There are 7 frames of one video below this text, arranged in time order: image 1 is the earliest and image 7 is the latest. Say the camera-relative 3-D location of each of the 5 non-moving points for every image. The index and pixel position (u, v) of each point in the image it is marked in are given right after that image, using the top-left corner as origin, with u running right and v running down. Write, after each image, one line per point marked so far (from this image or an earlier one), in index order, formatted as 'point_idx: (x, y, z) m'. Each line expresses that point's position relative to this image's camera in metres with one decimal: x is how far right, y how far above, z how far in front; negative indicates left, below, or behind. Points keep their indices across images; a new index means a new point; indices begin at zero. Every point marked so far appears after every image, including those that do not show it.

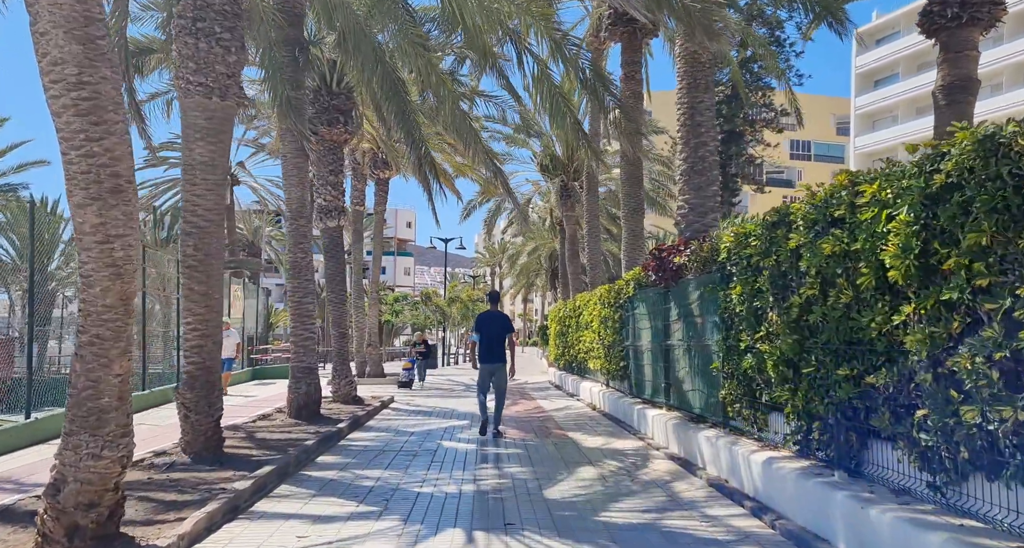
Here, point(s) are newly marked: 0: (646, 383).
0: (+1.9, -1.5, +11.2) m
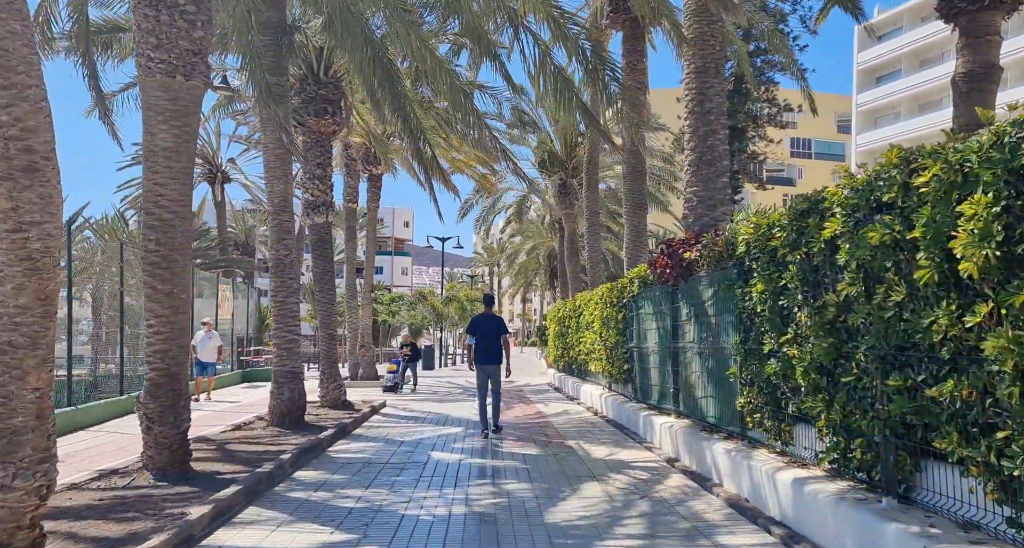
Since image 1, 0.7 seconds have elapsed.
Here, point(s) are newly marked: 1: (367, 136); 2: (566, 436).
0: (+1.8, -1.5, +10.5) m
1: (-3.5, +3.3, +19.3) m
2: (+0.7, -2.2, +10.9) m
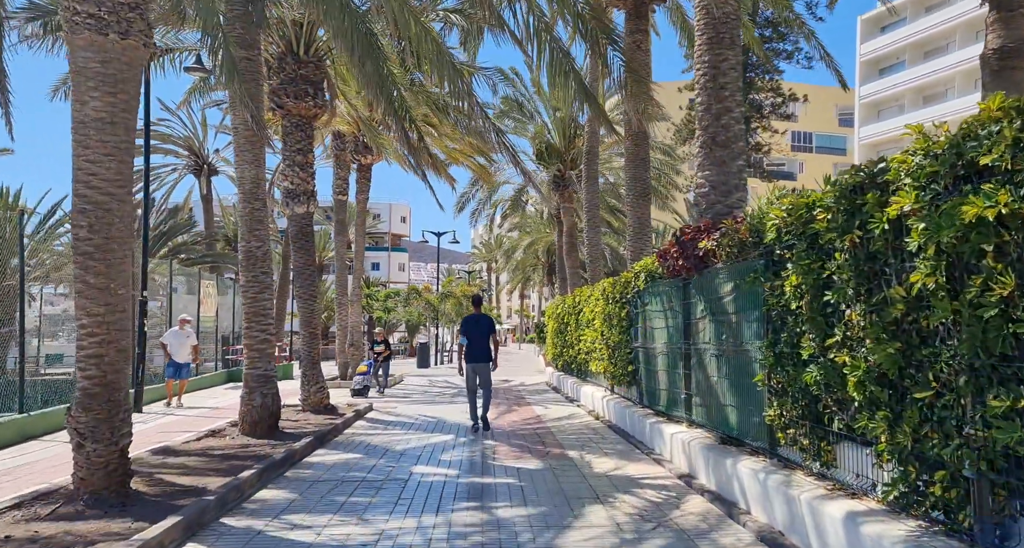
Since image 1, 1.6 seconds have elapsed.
0: (+1.8, -1.4, +9.5) m
1: (-3.6, +3.4, +18.3) m
2: (+0.7, -2.1, +9.9) m
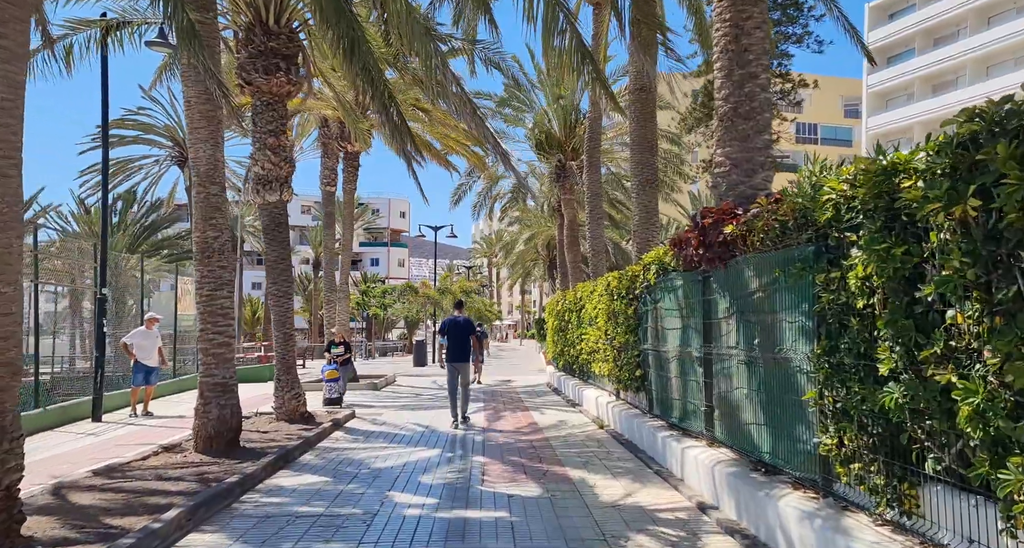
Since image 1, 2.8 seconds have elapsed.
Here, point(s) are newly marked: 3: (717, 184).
0: (+1.7, -1.3, +8.3) m
1: (-3.7, +3.5, +17.0) m
2: (+0.6, -2.0, +8.7) m
3: (+2.1, +0.9, +8.4) m
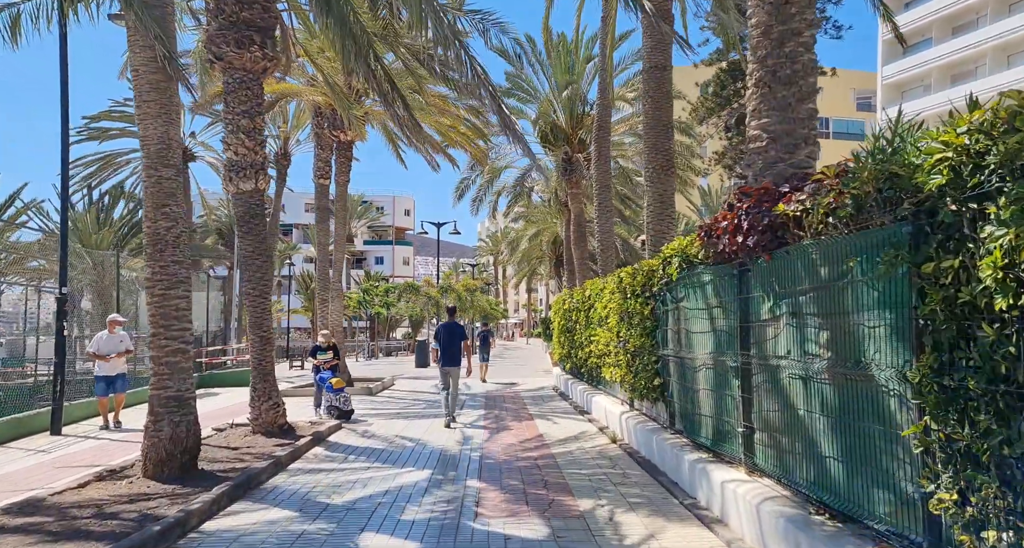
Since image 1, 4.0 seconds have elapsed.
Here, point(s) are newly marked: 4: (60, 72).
0: (+1.7, -1.3, +7.1) m
1: (-3.6, +3.6, +15.8) m
2: (+0.6, -2.0, +7.5) m
3: (+2.1, +1.0, +7.1) m
4: (-6.5, +2.9, +11.4) m
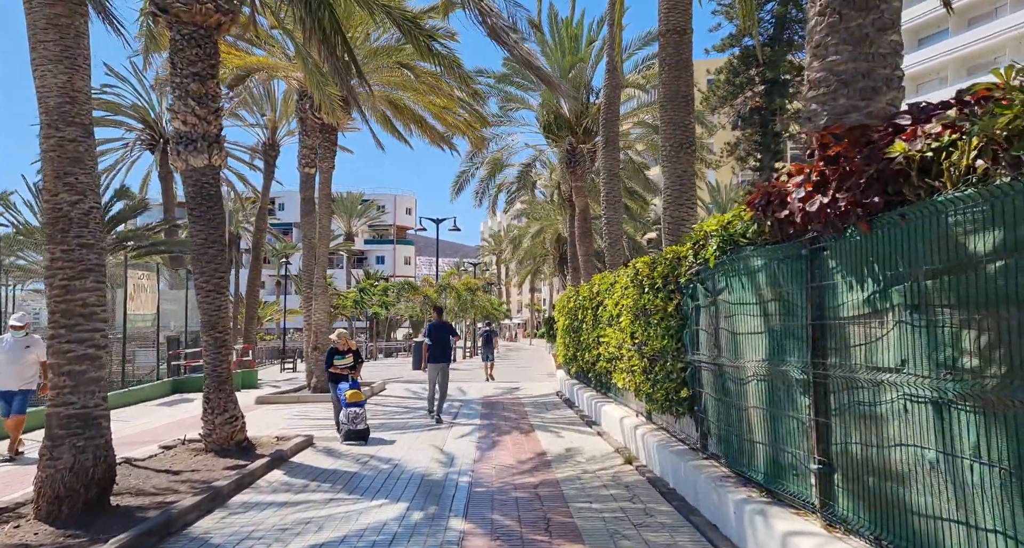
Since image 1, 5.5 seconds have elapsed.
0: (+1.6, -1.2, +5.5) m
1: (-3.6, +3.7, +14.2) m
2: (+0.5, -1.9, +5.9) m
3: (+2.1, +1.1, +5.5) m
4: (-6.5, +3.0, +9.9) m
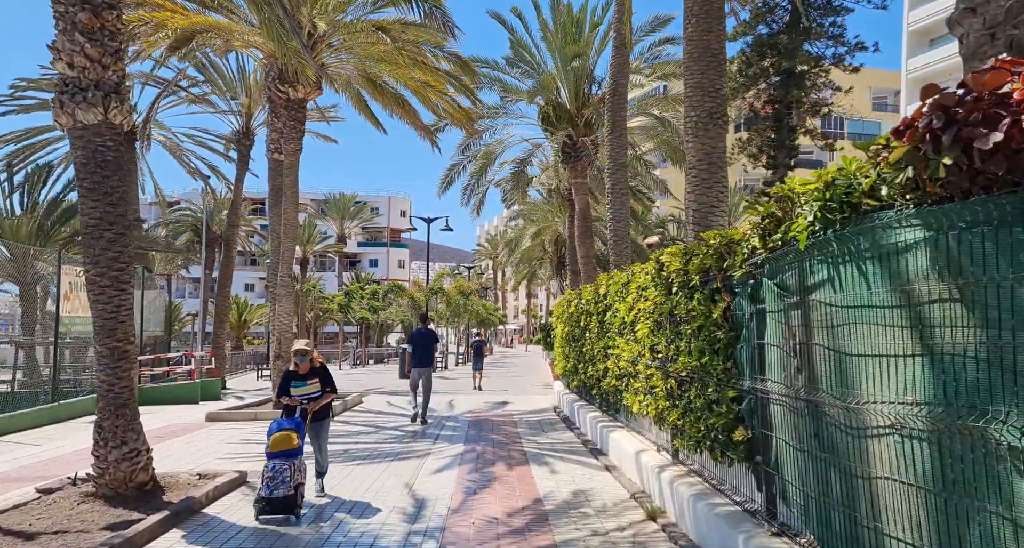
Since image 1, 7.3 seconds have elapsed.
0: (+1.5, -1.1, +3.3) m
1: (-3.7, +3.7, +12.1) m
2: (+0.4, -1.8, +3.7) m
3: (+2.0, +1.2, +3.4) m
4: (-6.6, +3.1, +7.7) m
